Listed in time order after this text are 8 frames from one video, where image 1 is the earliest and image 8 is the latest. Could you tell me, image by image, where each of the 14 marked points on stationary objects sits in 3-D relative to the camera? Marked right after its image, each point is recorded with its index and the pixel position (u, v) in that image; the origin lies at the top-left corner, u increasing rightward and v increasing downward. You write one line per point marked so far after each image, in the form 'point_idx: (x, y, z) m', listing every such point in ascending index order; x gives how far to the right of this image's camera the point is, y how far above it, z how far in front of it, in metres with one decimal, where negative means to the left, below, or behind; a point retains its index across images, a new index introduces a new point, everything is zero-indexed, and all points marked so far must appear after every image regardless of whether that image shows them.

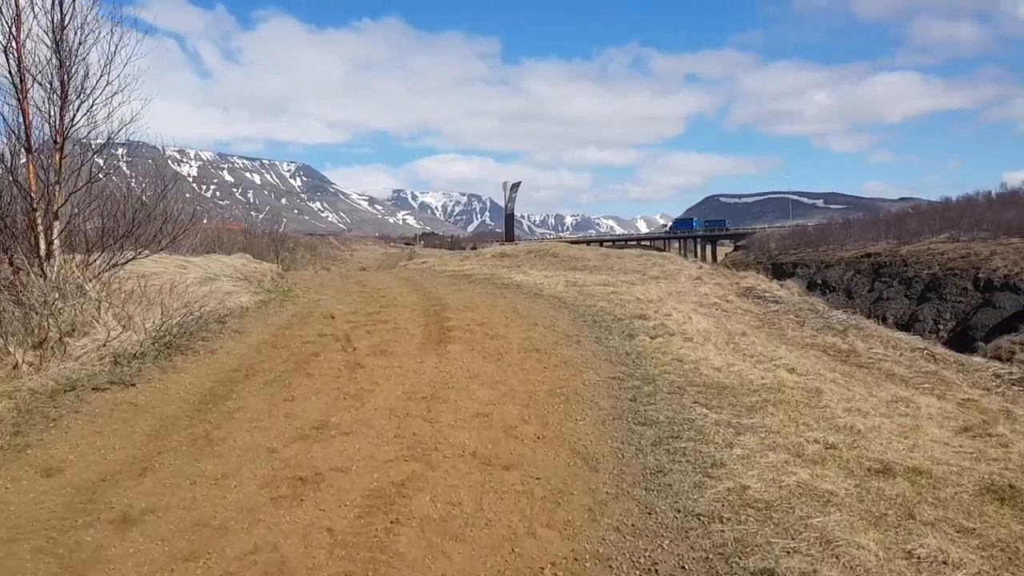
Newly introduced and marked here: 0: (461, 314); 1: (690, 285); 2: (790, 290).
0: (-1.0, -0.5, +14.2) m
1: (+4.8, 0.0, +19.2) m
2: (+7.4, -0.1, +19.0) m
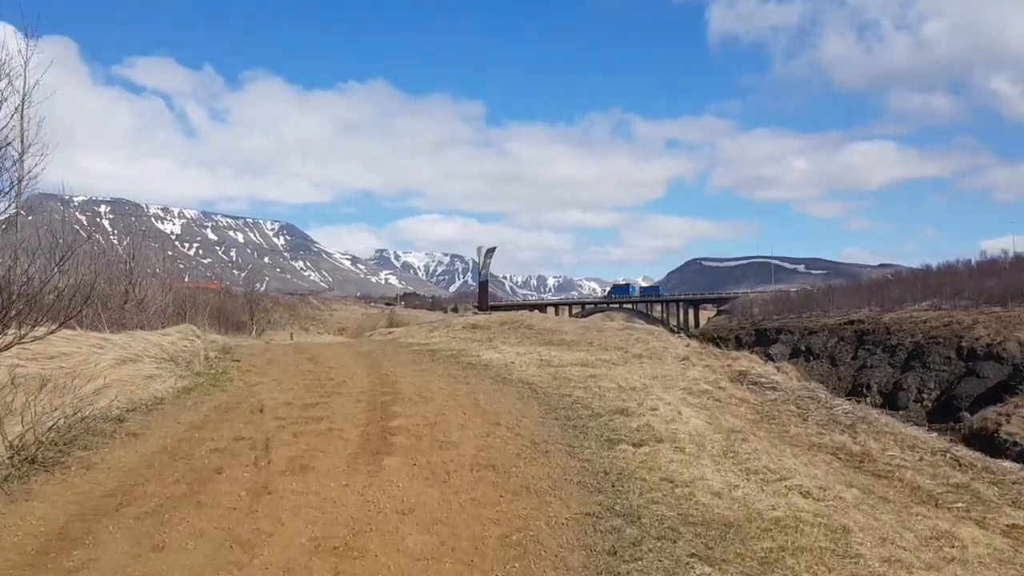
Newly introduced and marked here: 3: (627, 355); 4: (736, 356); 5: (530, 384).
0: (-1.7, -2.0, +12.2) m
1: (+4.0, -2.0, +17.3) m
2: (+6.6, -2.1, +17.2) m
3: (+3.2, -1.9, +19.8) m
4: (+5.8, -1.8, +18.5) m
5: (+0.4, -2.0, +14.8) m
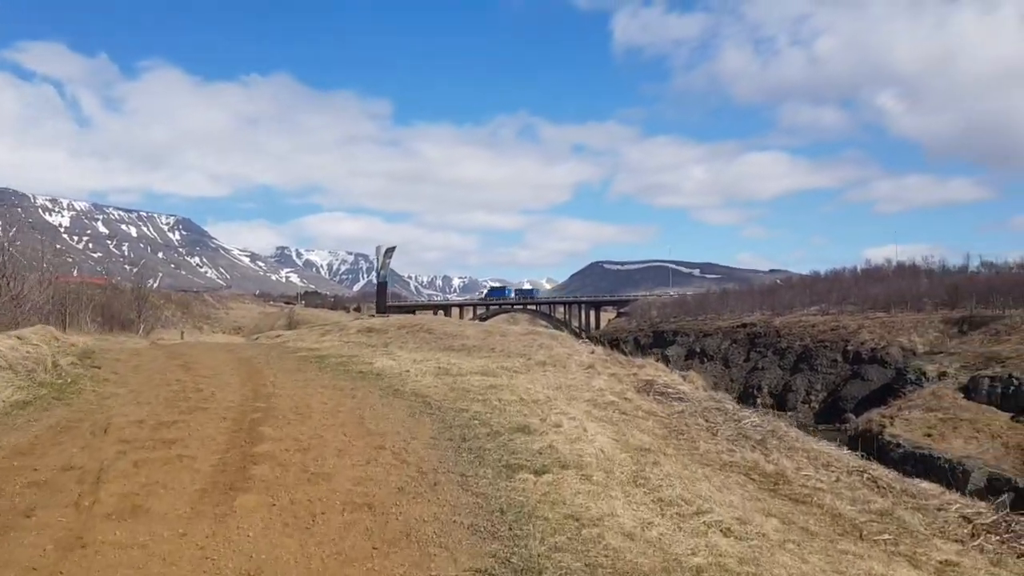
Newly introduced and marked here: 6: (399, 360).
0: (-3.3, -2.1, +10.6) m
1: (+1.7, -2.1, +16.4) m
2: (+4.2, -2.3, +16.6) m
3: (+0.5, -2.0, +18.7) m
4: (+3.3, -2.0, +17.9) m
5: (-1.7, -2.1, +13.5) m
6: (-3.0, -2.0, +19.2) m
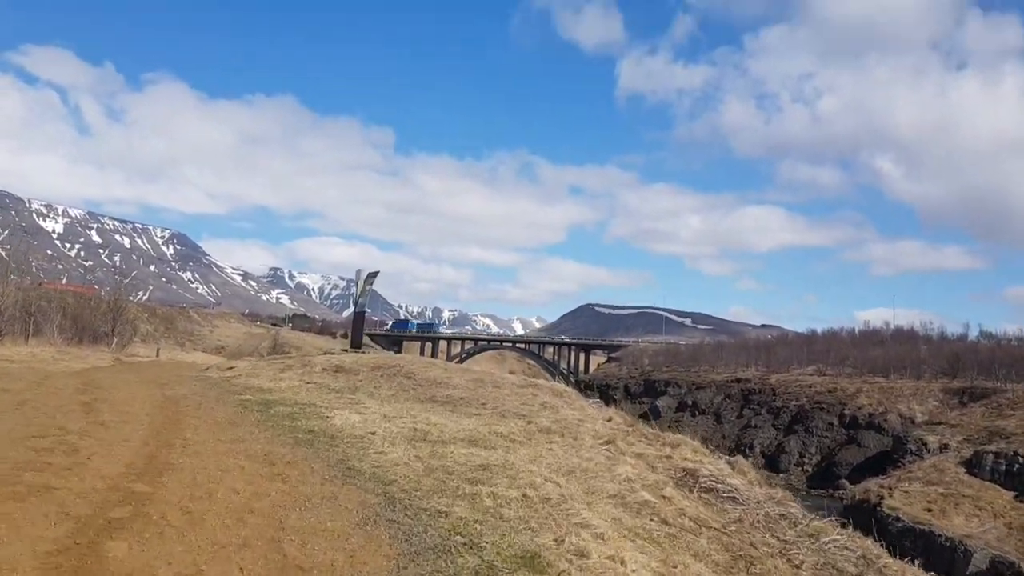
0: (-3.3, -2.3, +6.6) m
1: (+1.6, -3.0, +12.5) m
2: (+4.1, -3.4, +12.7) m
3: (+0.4, -3.0, +14.8) m
4: (+3.2, -3.1, +13.9) m
5: (-1.7, -2.6, +9.5) m
6: (-3.1, -2.7, +15.2) m
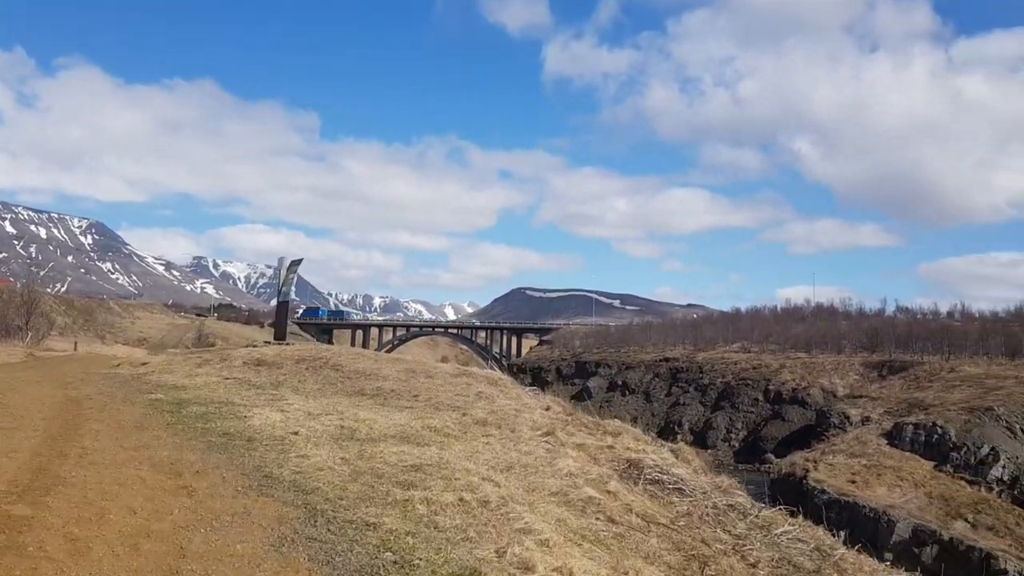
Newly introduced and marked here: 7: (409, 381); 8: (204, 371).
0: (-3.8, -2.3, +5.5) m
1: (+0.5, -2.8, +11.9) m
2: (+3.0, -3.1, +12.3) m
3: (-0.9, -2.7, +14.0) m
4: (+2.0, -2.8, +13.4) m
5: (-2.4, -2.5, +8.5) m
6: (-4.4, -2.5, +14.1) m
7: (-2.7, -2.4, +18.8) m
8: (-8.5, -2.3, +19.8) m
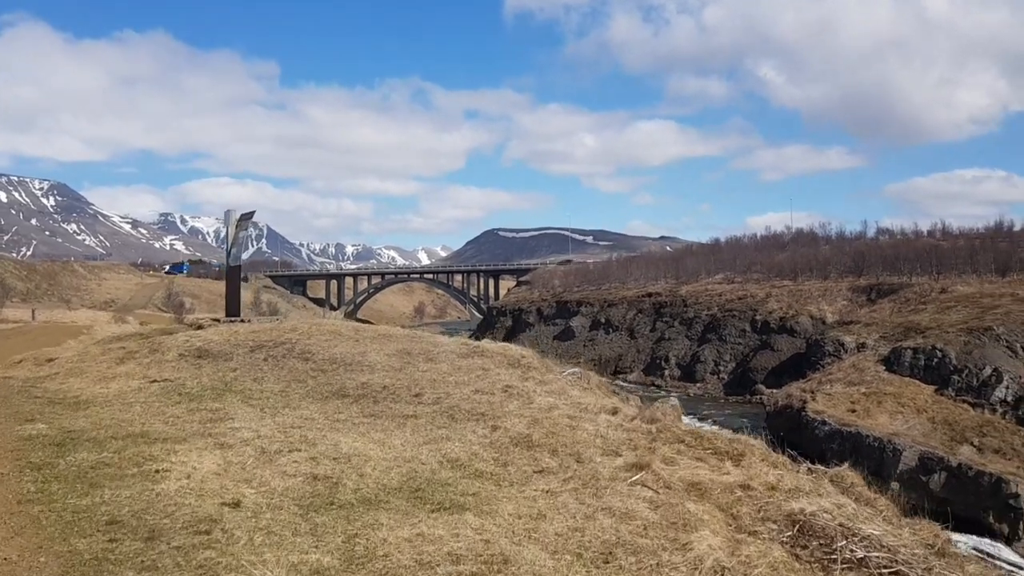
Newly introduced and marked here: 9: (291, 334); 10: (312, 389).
0: (-2.7, -2.6, +0.6) m
1: (+1.4, -2.3, +7.2) m
2: (+3.9, -2.4, +7.7) m
3: (-0.1, -2.1, +9.3) m
4: (+2.8, -2.1, +8.8) m
5: (-1.4, -2.4, +3.7) m
6: (-3.6, -2.1, +9.2) m
7: (-2.1, -1.6, +14.0) m
8: (-8.0, -1.7, +14.7) m
9: (-5.1, -1.0, +16.5) m
10: (-3.6, -1.8, +12.9) m
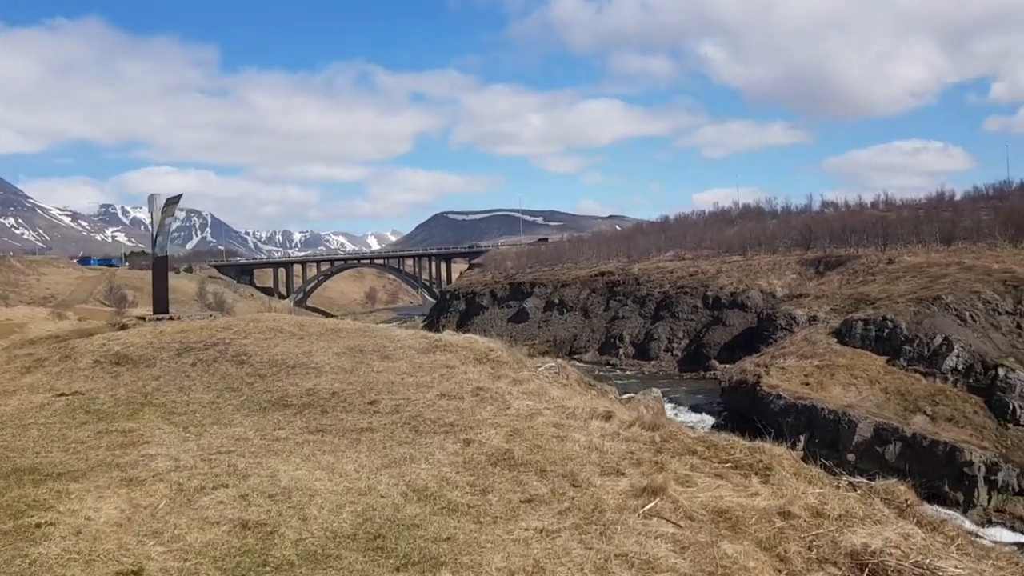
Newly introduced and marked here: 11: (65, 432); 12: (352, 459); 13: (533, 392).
0: (-2.3, -2.7, -1.2) m
1: (+1.3, -2.2, +5.6) m
2: (+3.8, -2.2, +6.3) m
3: (-0.3, -2.0, +7.6) m
4: (+2.6, -1.9, +7.3) m
5: (-1.3, -2.5, +2.0) m
6: (-3.8, -2.1, +7.3) m
7: (-2.7, -1.4, +12.2) m
8: (-8.5, -1.7, +12.5) m
9: (-5.8, -0.9, +14.4) m
10: (-4.1, -1.7, +11.0) m
11: (-6.0, -1.9, +9.6) m
12: (-1.8, -2.0, +8.3) m
13: (+0.3, -1.5, +10.7) m
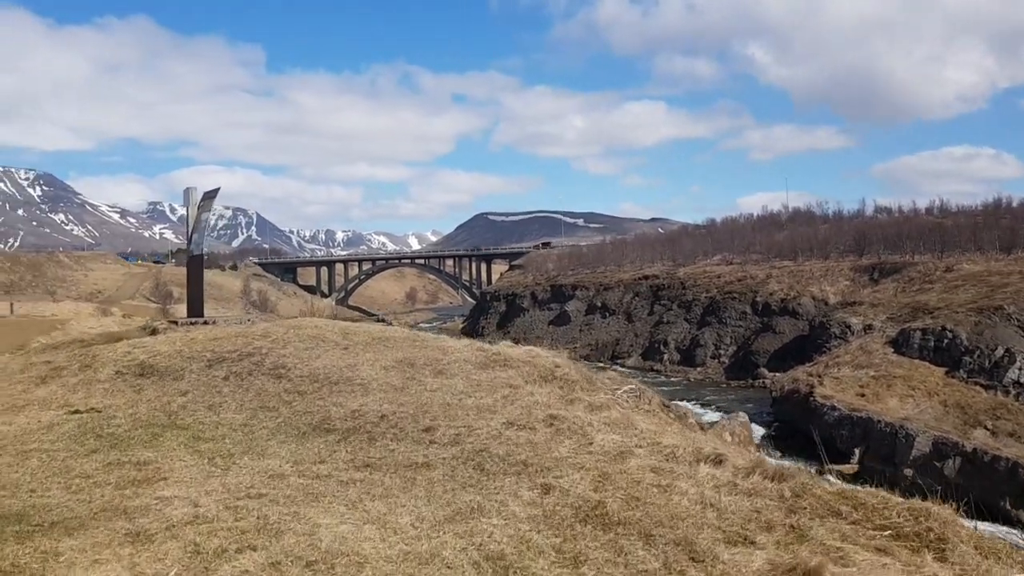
0: (-1.9, -2.8, -2.7) m
1: (+2.1, -2.3, +3.9) m
2: (+4.6, -2.4, +4.5) m
3: (+0.6, -2.1, +6.0) m
4: (+3.4, -2.1, +5.5) m
5: (-0.7, -2.6, +0.4) m
6: (-3.0, -2.2, +5.8) m
7: (-1.6, -1.5, +10.7) m
8: (-7.4, -1.7, +11.3) m
9: (-4.6, -0.9, +13.1) m
10: (-3.1, -1.8, +9.6) m
11: (-5.0, -1.9, +8.3) m
12: (-1.0, -2.1, +6.7) m
13: (+1.3, -1.6, +9.1) m
